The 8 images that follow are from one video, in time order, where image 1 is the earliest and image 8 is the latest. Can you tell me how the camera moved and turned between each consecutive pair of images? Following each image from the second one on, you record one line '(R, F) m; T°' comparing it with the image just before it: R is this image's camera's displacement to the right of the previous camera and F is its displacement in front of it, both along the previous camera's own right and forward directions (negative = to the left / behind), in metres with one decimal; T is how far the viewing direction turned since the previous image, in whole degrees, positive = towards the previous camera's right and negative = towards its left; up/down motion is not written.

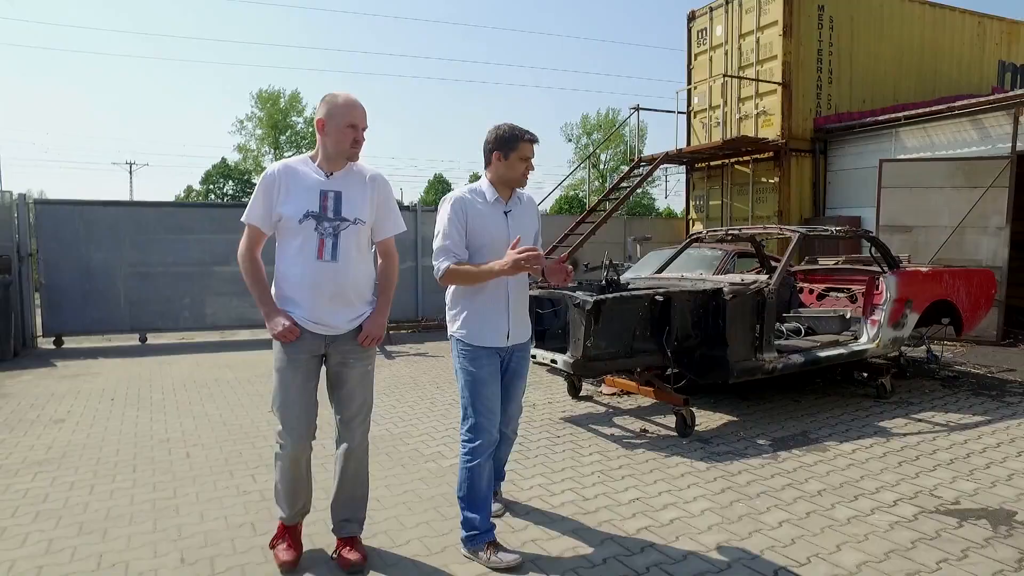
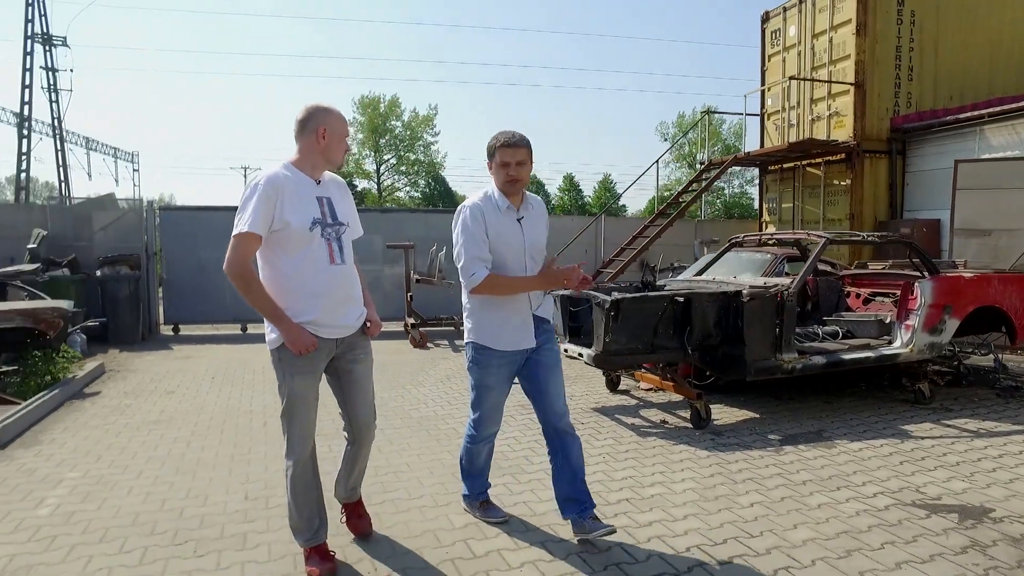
(+0.5, -0.5) m; -8°
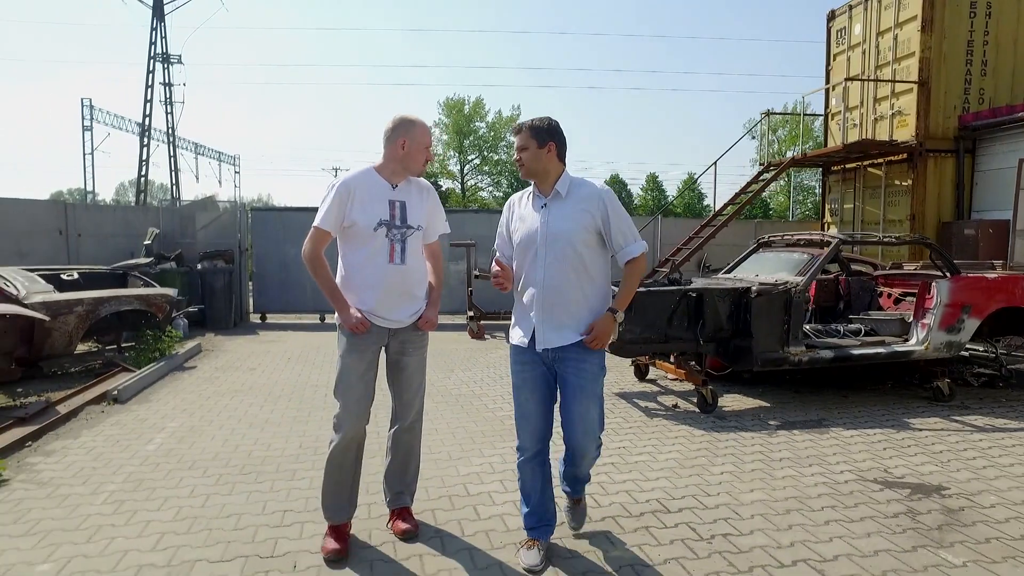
(+0.5, -0.6) m; -7°
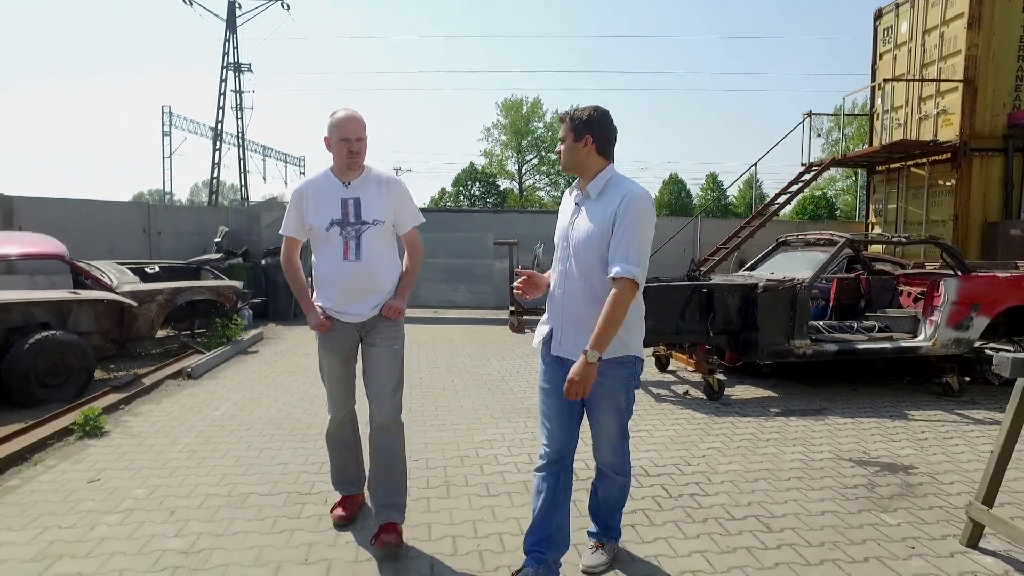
(+0.4, -0.6) m; -5°
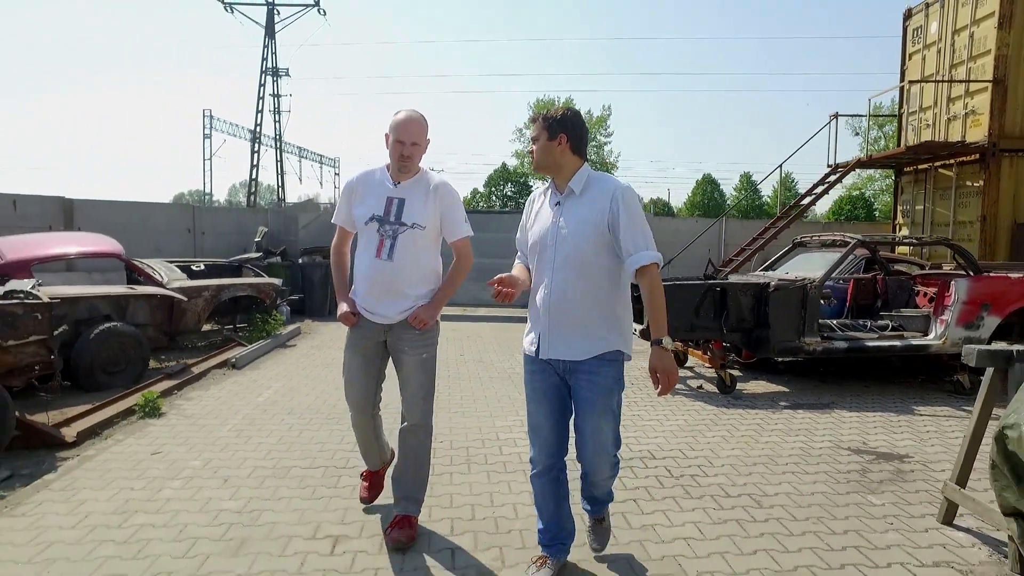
(+0.1, -0.4) m; -3°
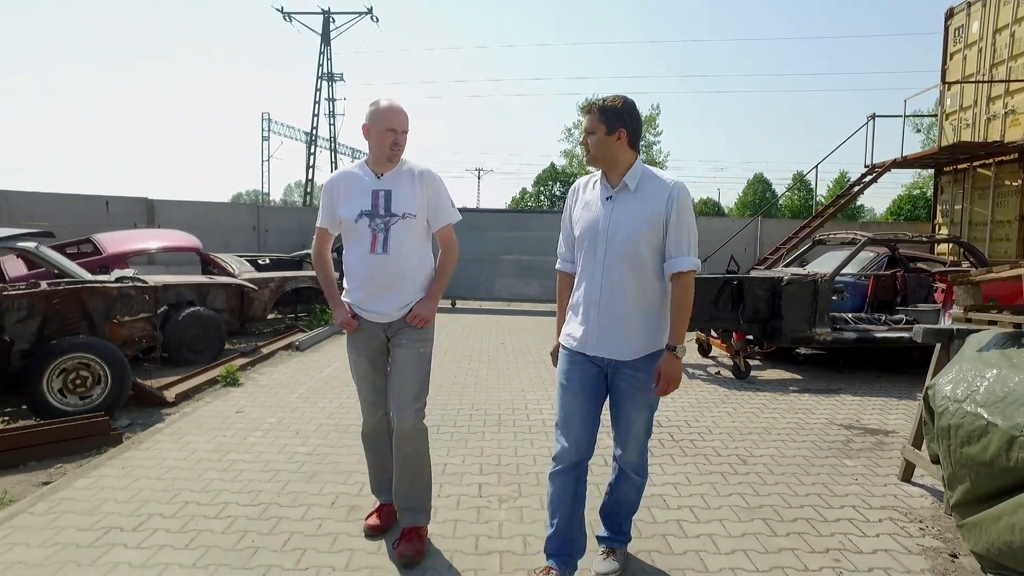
(+0.2, -0.7) m; -4°
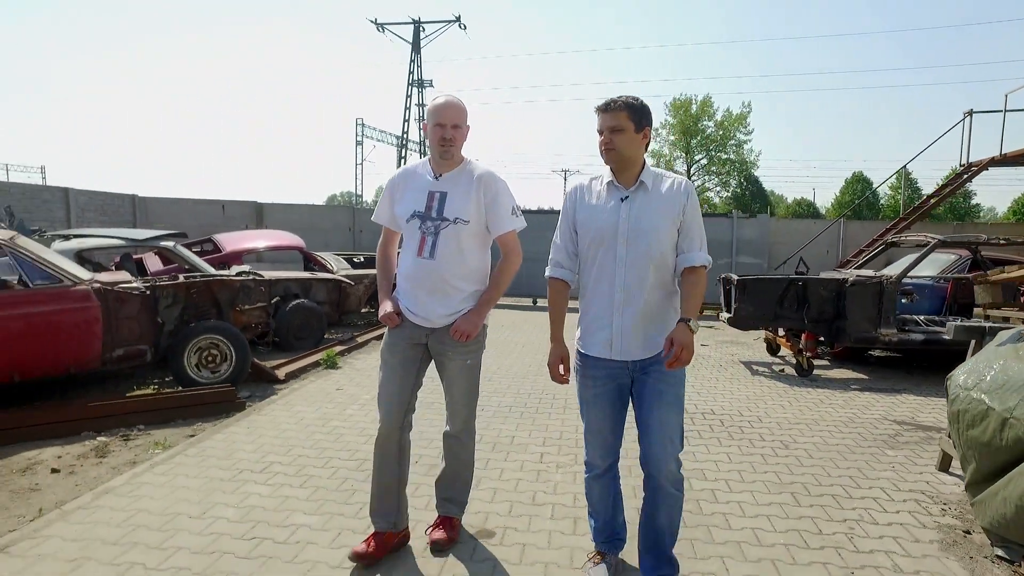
(+0.2, -0.5) m; -8°
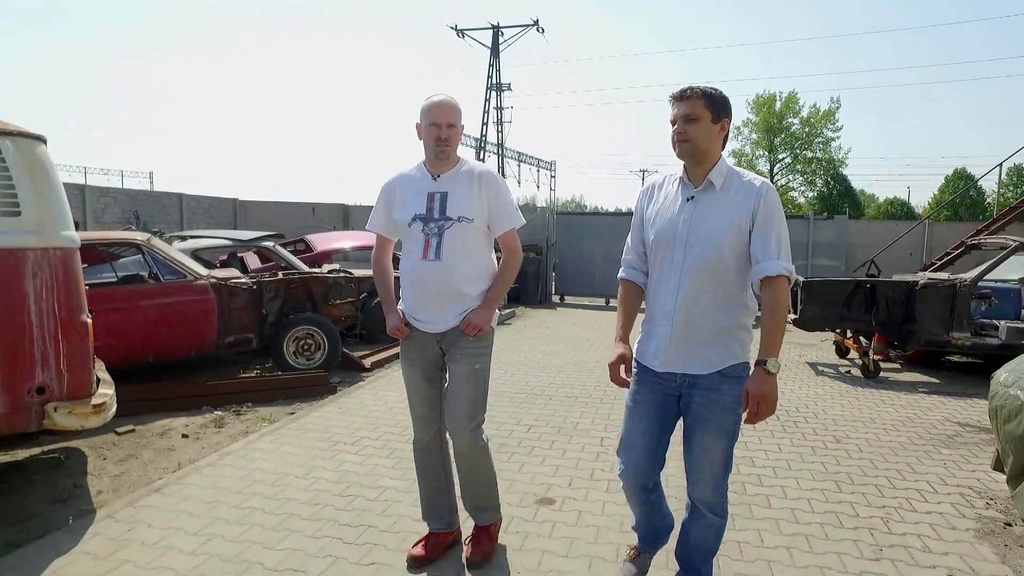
(+0.1, -0.4) m; -7°
